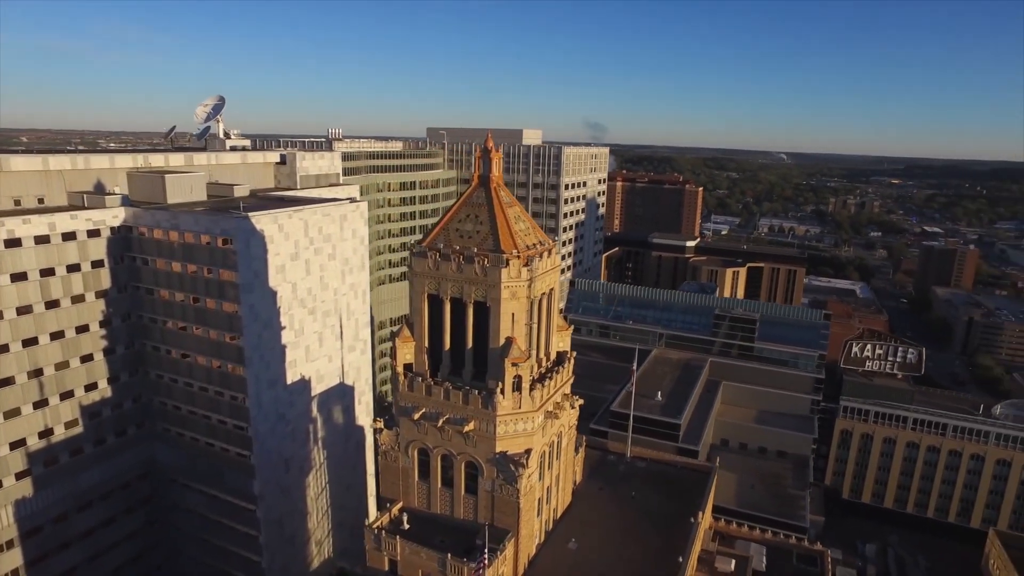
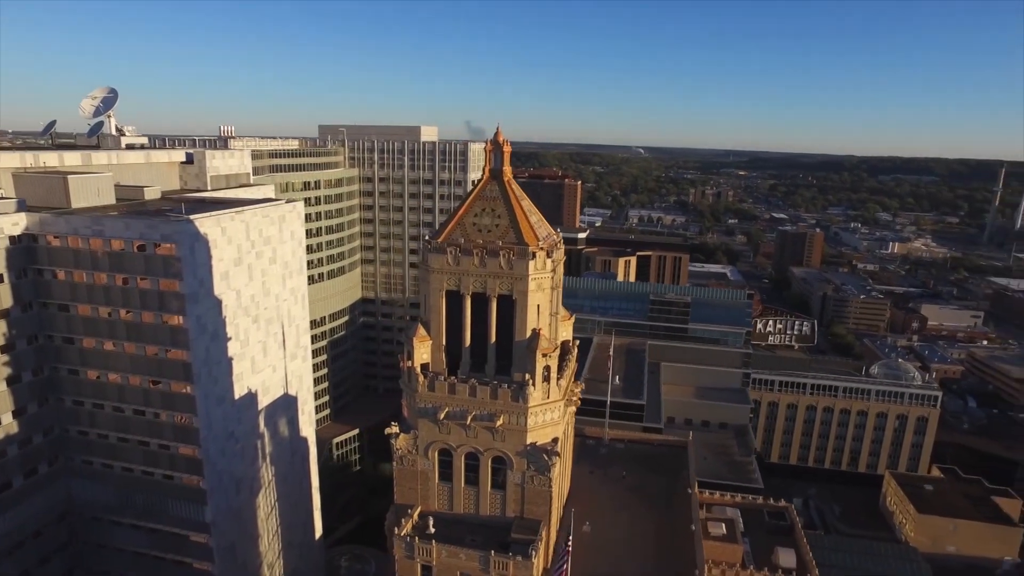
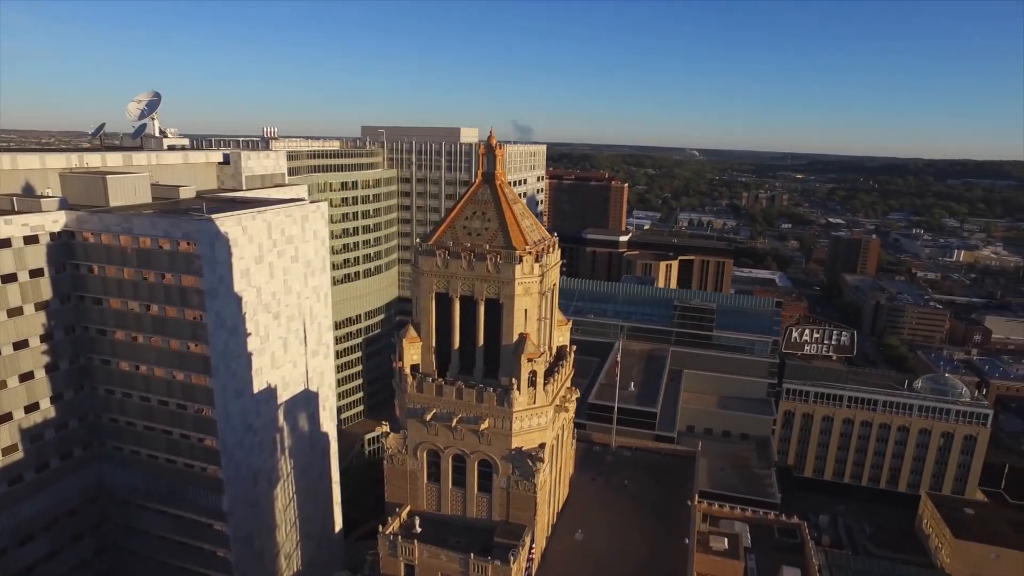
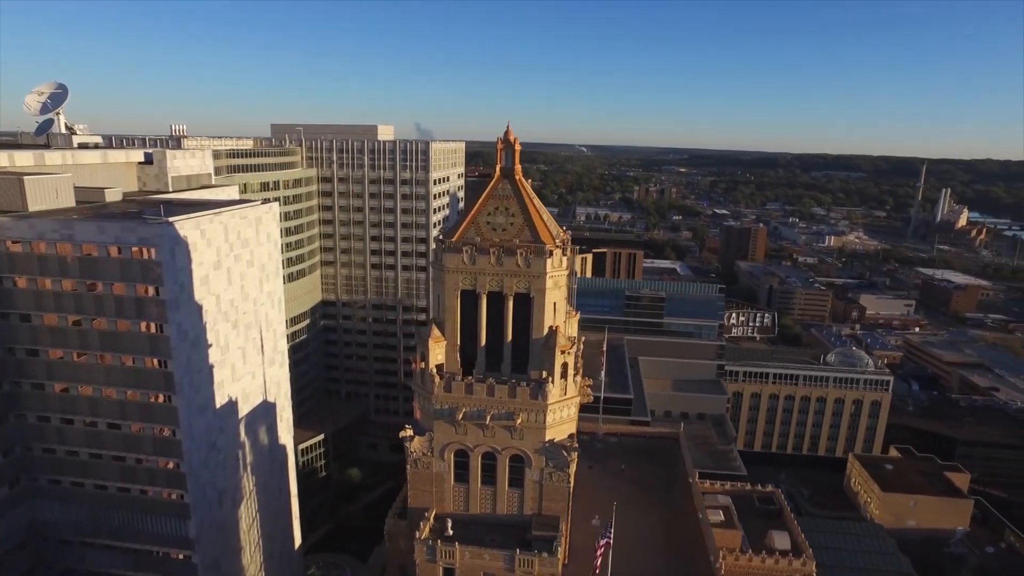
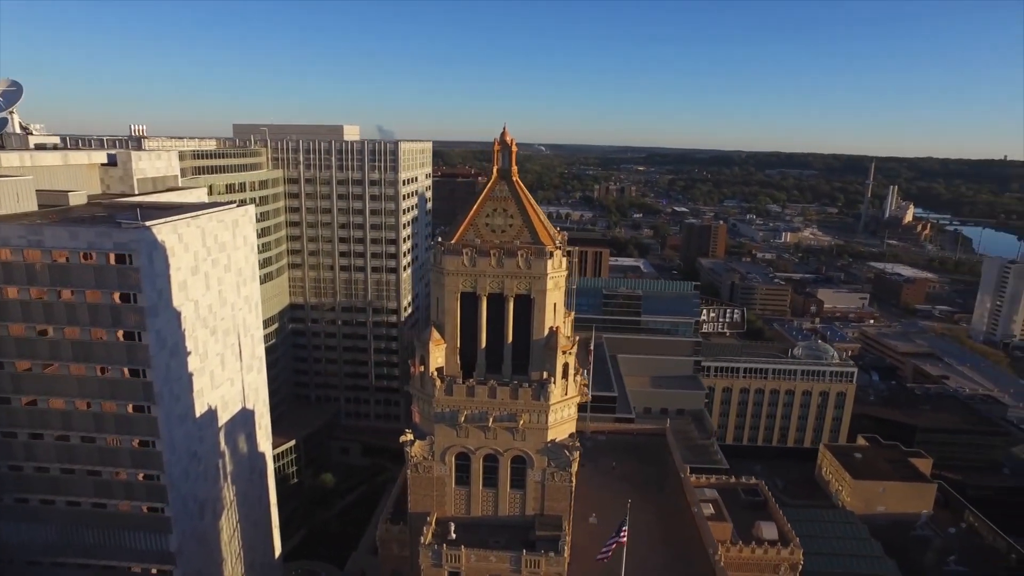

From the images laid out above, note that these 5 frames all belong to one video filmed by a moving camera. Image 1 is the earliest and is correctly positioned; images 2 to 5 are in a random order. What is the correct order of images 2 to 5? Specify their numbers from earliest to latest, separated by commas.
3, 2, 4, 5
